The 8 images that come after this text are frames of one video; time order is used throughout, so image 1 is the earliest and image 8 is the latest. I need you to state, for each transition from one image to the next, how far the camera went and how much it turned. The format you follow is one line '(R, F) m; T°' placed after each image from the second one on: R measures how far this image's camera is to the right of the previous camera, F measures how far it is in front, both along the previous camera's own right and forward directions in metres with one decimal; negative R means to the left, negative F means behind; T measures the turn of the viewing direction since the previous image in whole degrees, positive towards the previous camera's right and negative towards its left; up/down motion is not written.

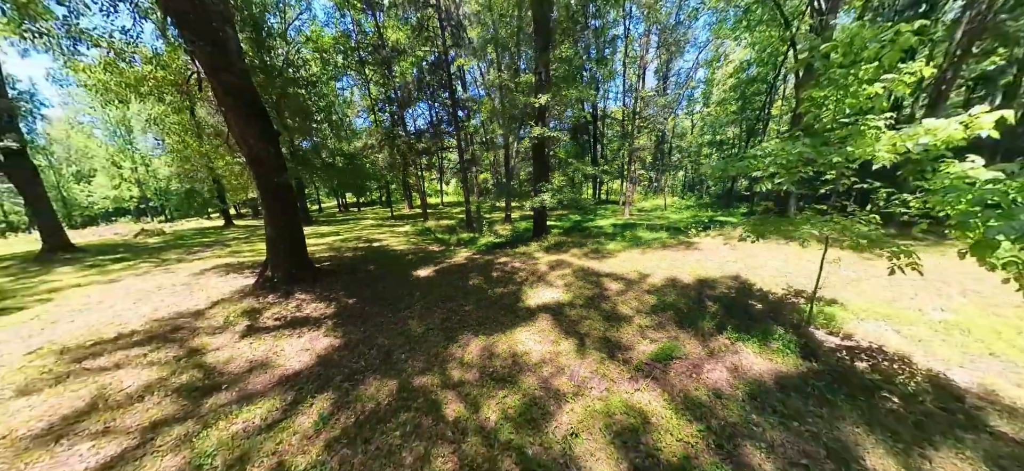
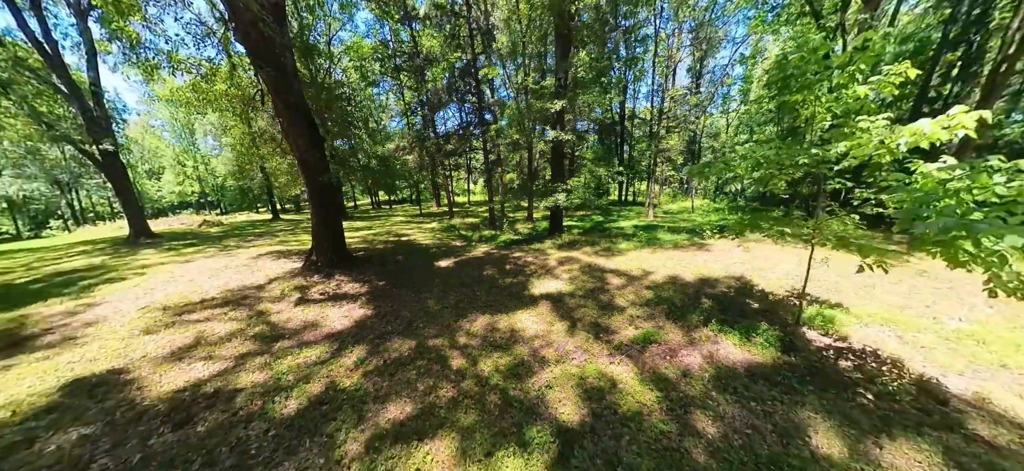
(+0.3, -0.5) m; -5°
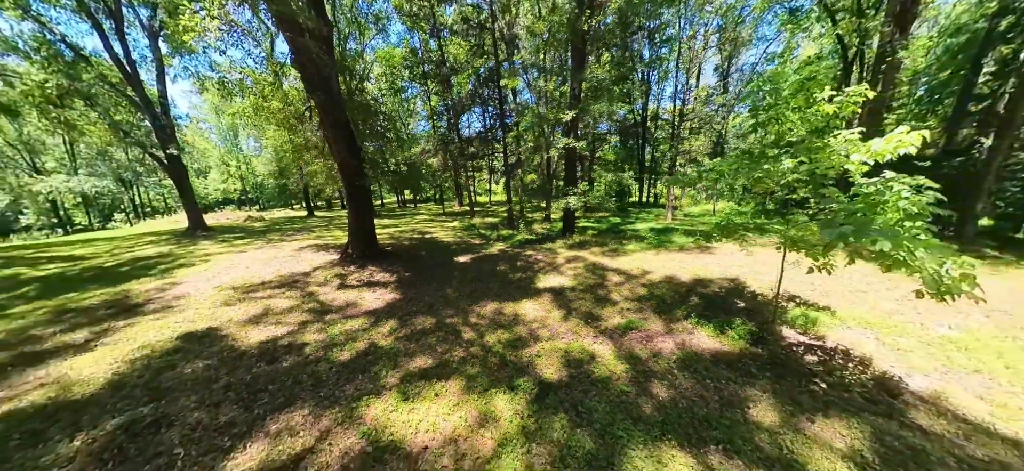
(+0.2, -0.7) m; -4°
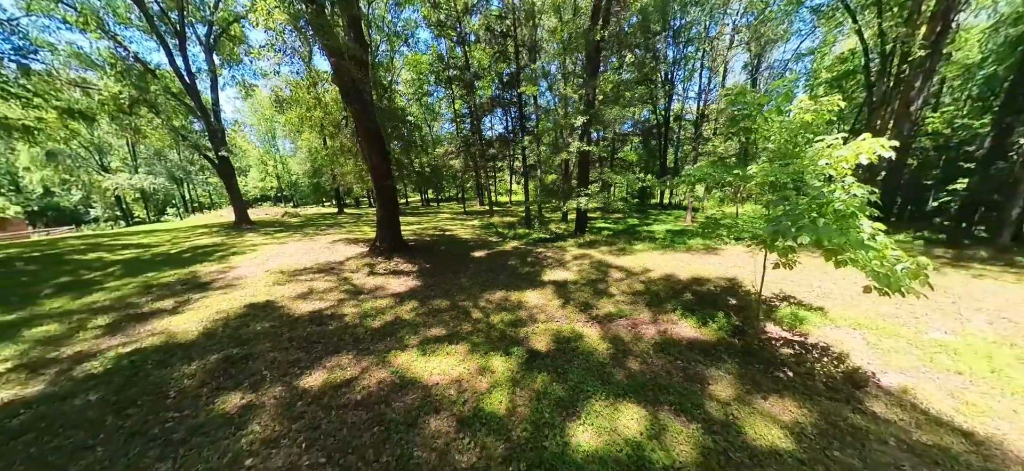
(+0.2, -0.6) m; -4°
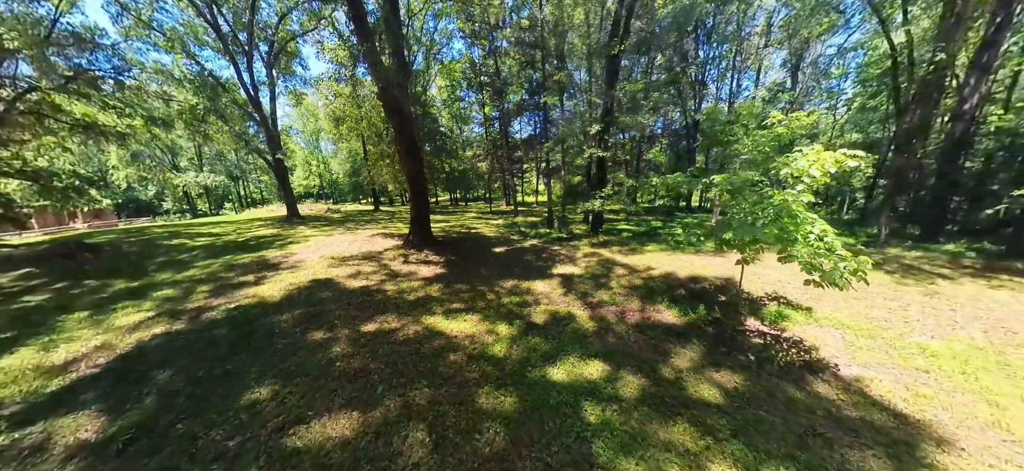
(+0.3, -0.8) m; -5°
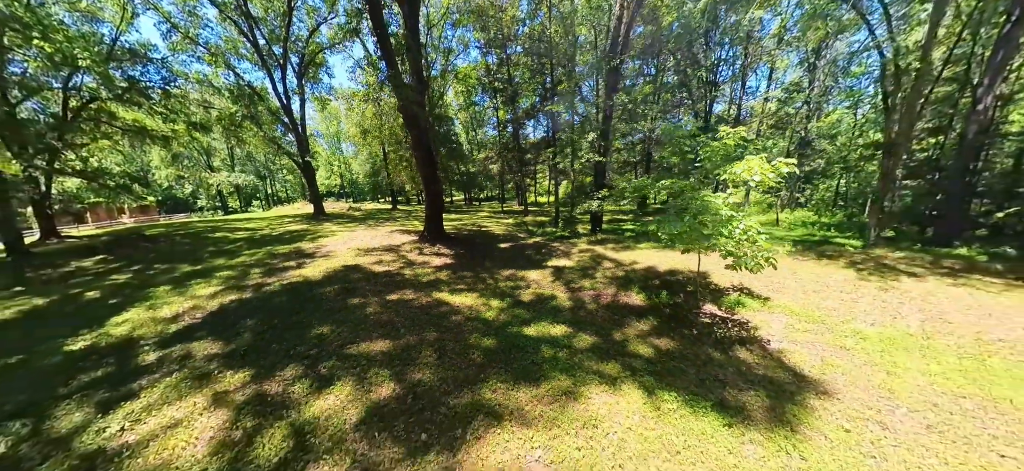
(+0.4, -1.0) m; -3°
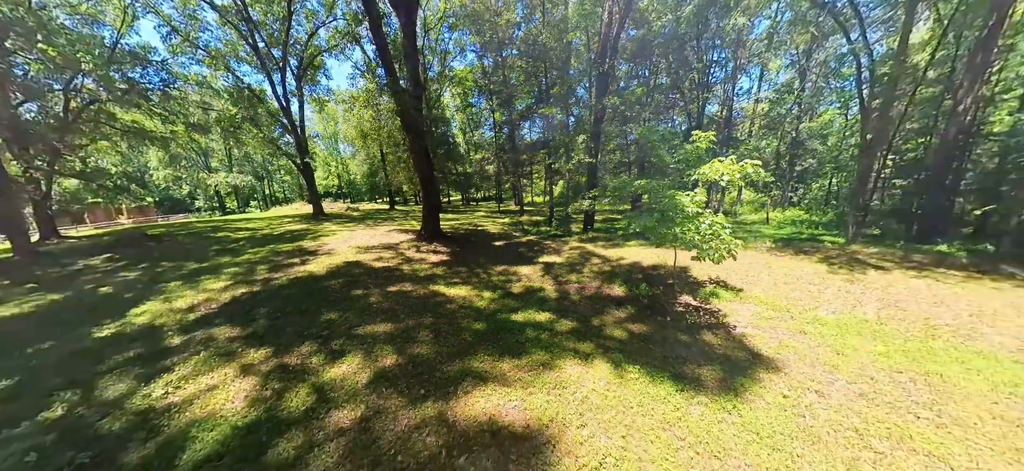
(+0.1, -0.4) m; 0°
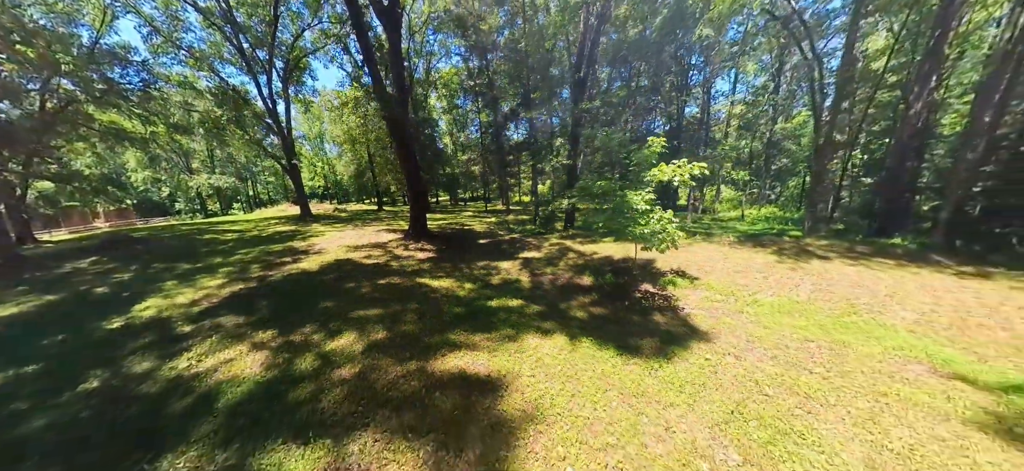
(+0.2, -0.6) m; +2°
